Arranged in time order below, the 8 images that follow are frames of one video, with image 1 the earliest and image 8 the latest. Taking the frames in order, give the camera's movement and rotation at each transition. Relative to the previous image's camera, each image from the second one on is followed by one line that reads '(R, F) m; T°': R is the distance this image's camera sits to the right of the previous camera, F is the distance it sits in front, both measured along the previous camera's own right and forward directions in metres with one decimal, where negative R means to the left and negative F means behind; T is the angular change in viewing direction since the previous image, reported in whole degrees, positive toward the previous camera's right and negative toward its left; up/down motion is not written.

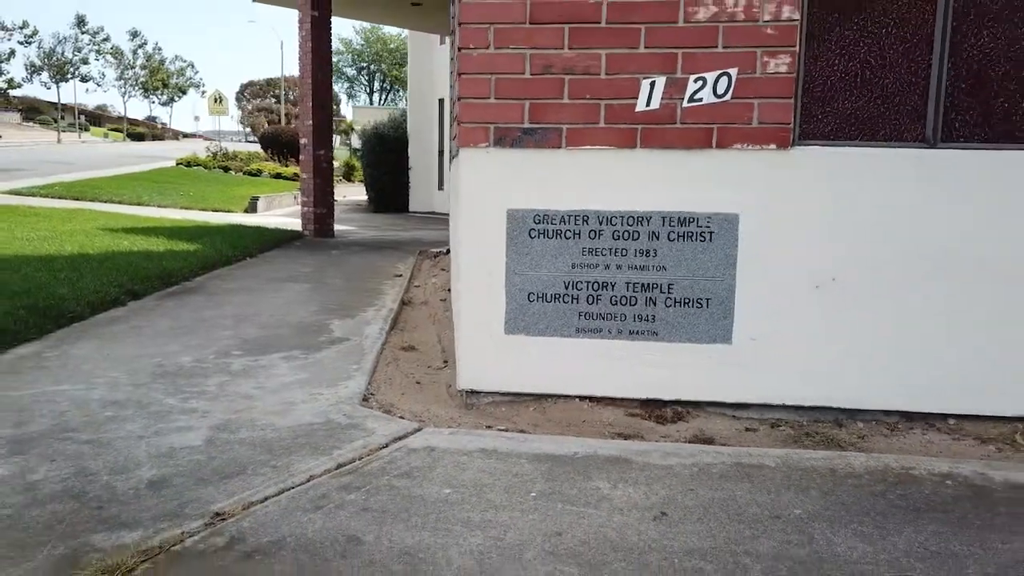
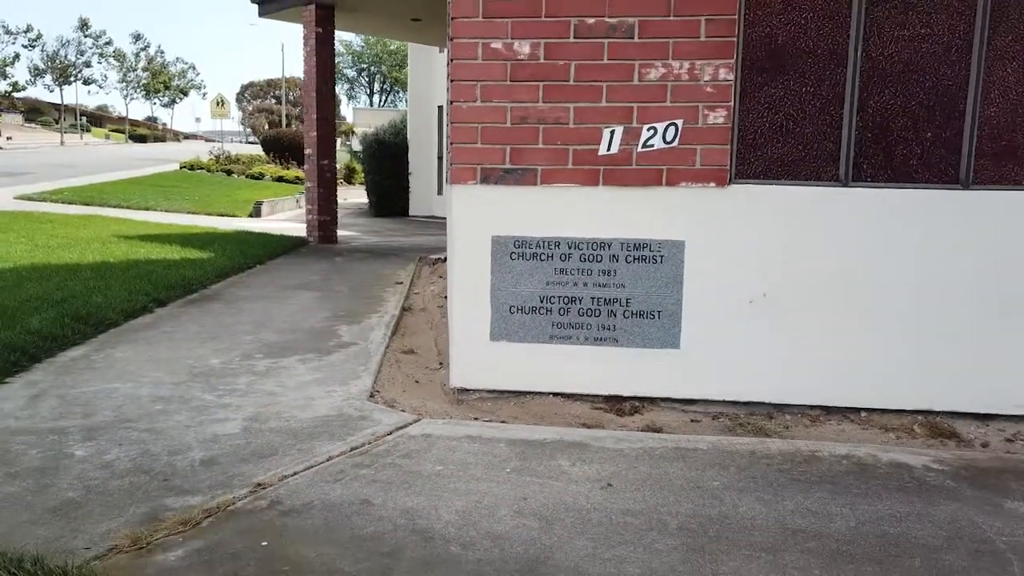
(+0.1, -0.6) m; 0°
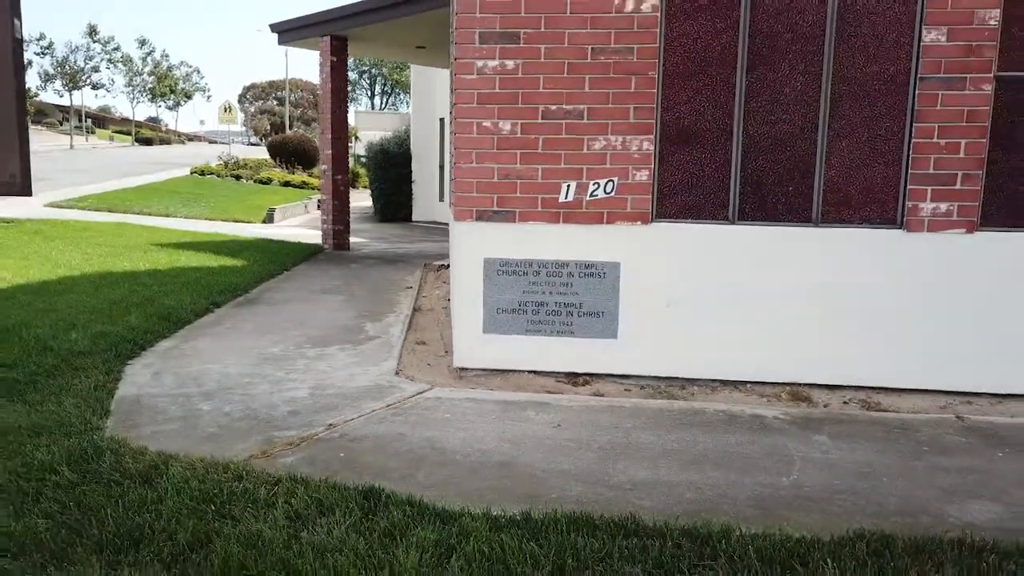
(+0.1, -1.5) m; 0°
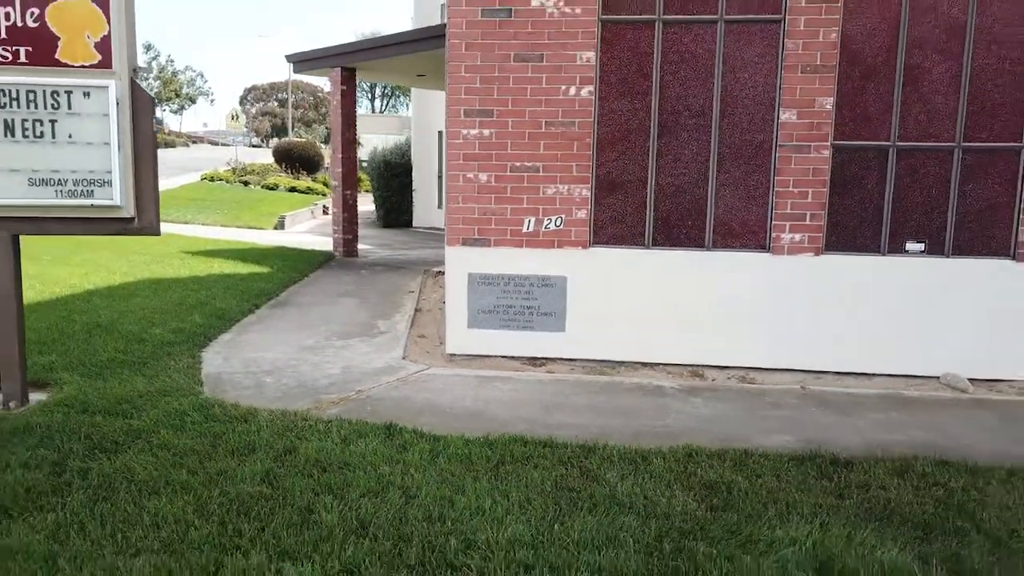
(+0.2, -1.8) m; 0°
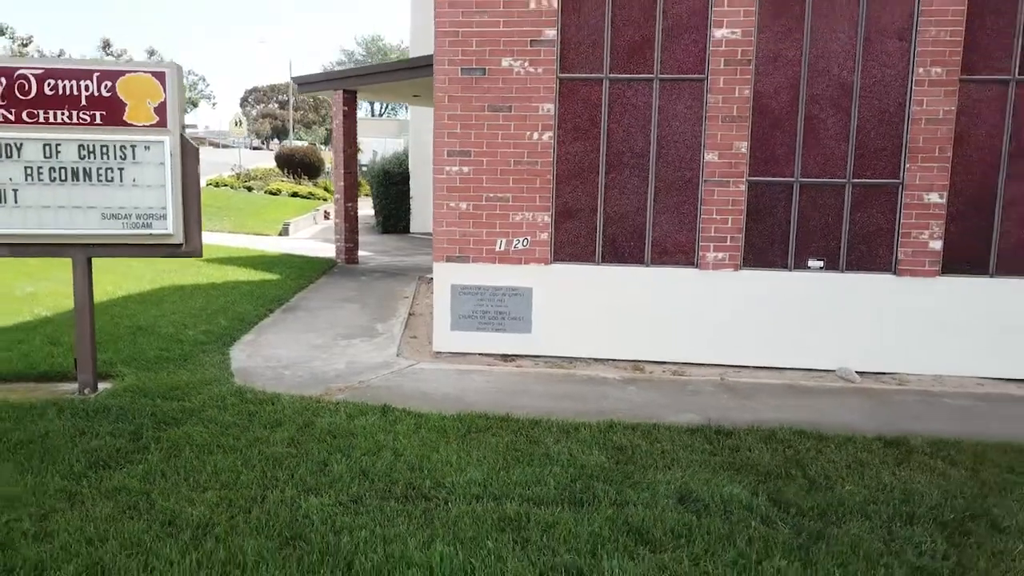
(+0.3, -1.4) m; 0°
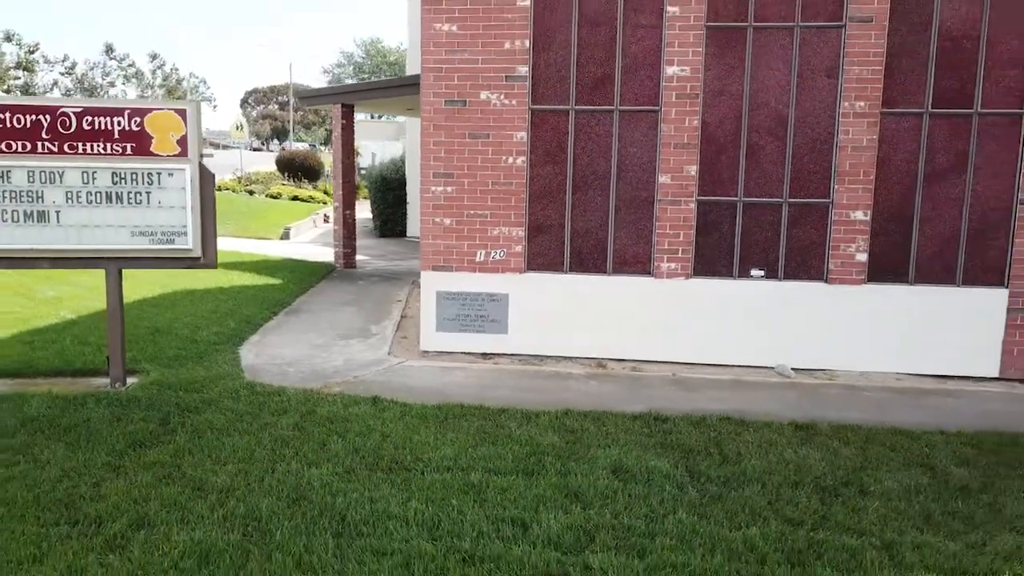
(+0.3, -1.1) m; 0°
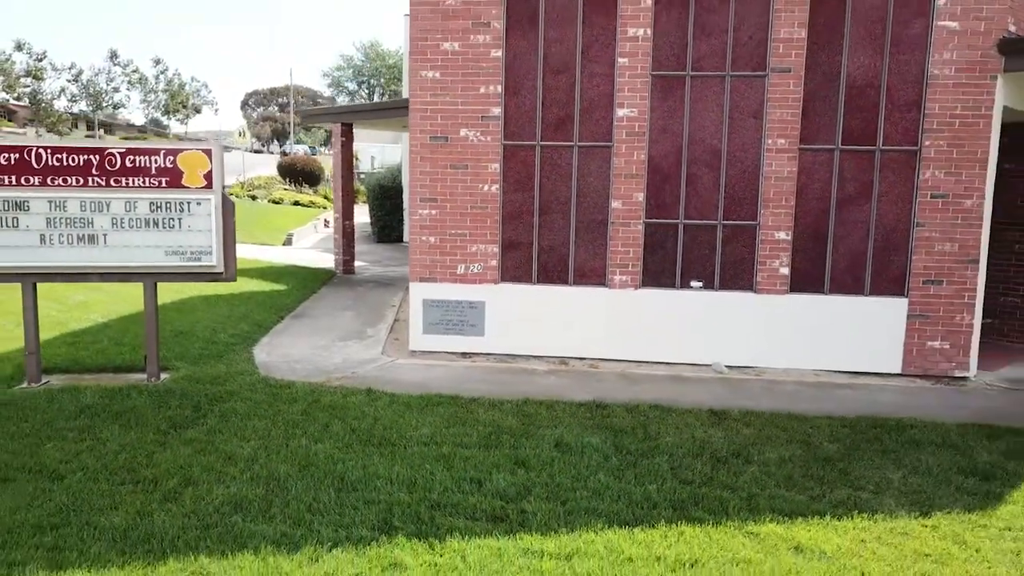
(+0.4, -1.5) m; 0°
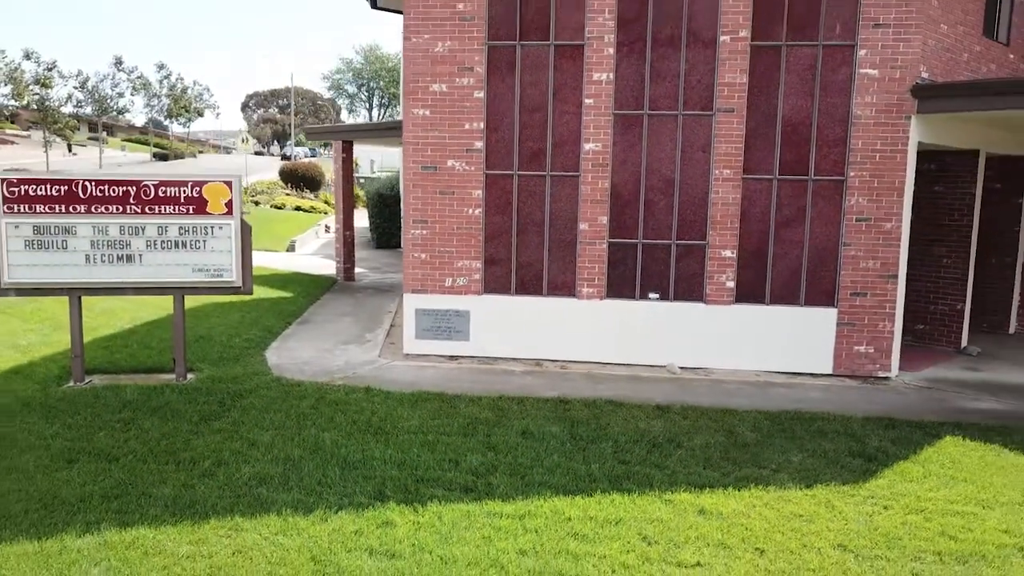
(+0.3, -1.5) m; 0°
